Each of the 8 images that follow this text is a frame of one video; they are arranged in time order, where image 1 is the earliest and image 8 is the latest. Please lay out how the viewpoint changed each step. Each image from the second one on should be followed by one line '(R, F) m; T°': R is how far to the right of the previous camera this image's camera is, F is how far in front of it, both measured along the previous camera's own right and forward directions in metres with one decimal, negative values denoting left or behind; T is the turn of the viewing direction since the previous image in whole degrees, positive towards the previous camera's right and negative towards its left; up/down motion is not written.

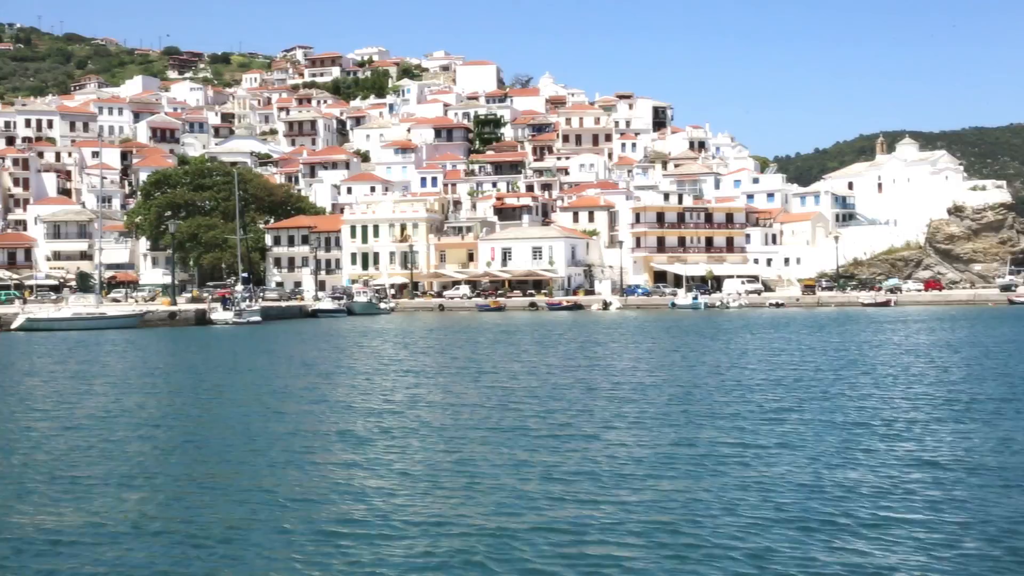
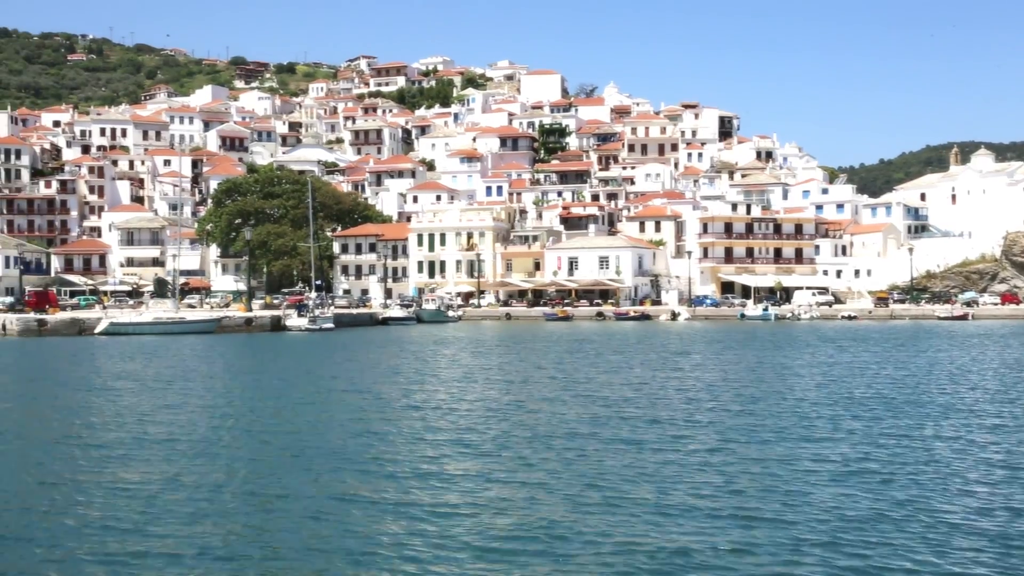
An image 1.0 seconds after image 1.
(-1.0, 0.0) m; -3°
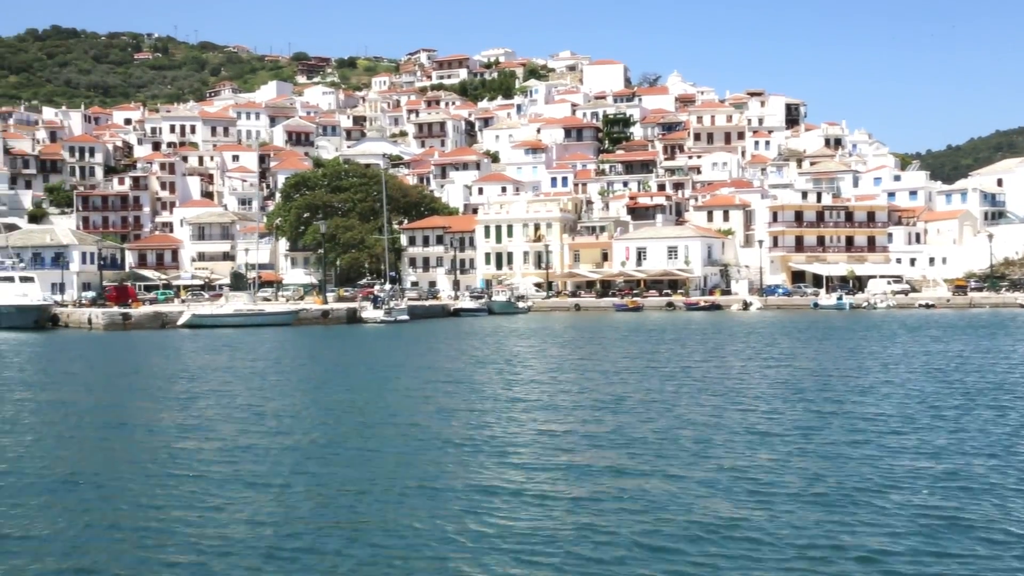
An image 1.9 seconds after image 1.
(-1.1, 0.0) m; -3°
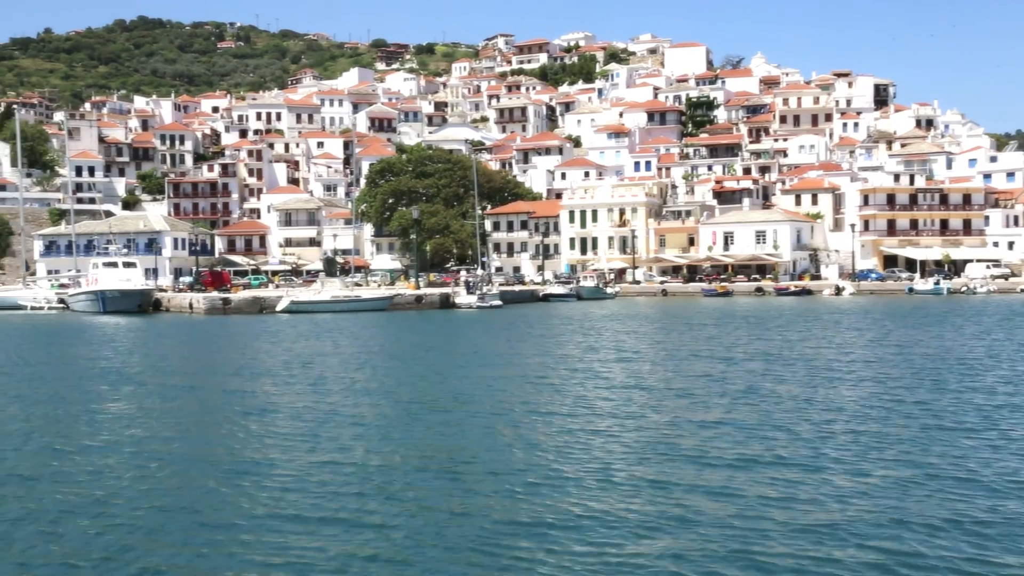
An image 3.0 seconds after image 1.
(-1.3, 0.0) m; -4°
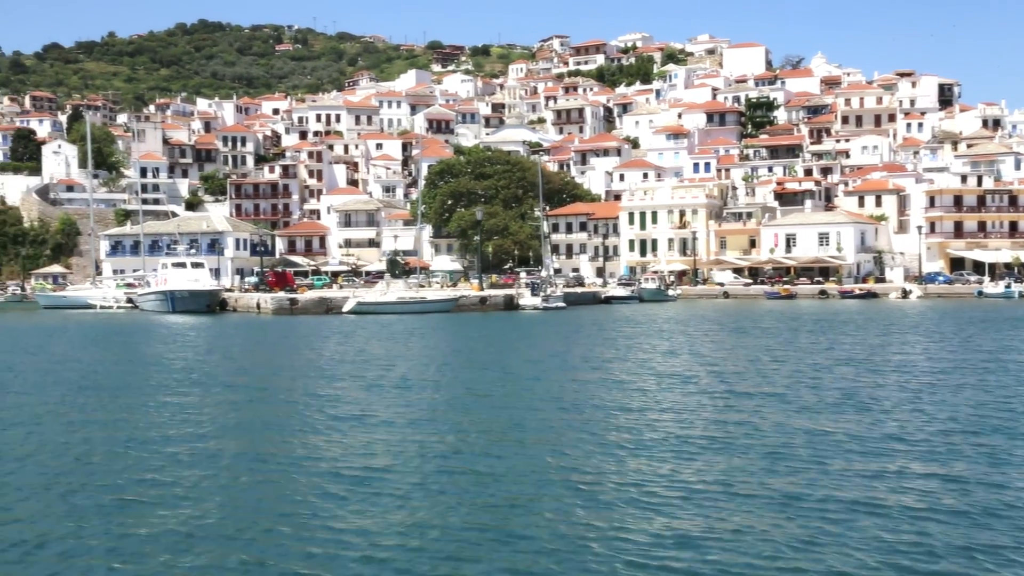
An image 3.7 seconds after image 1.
(-0.9, 0.0) m; -3°
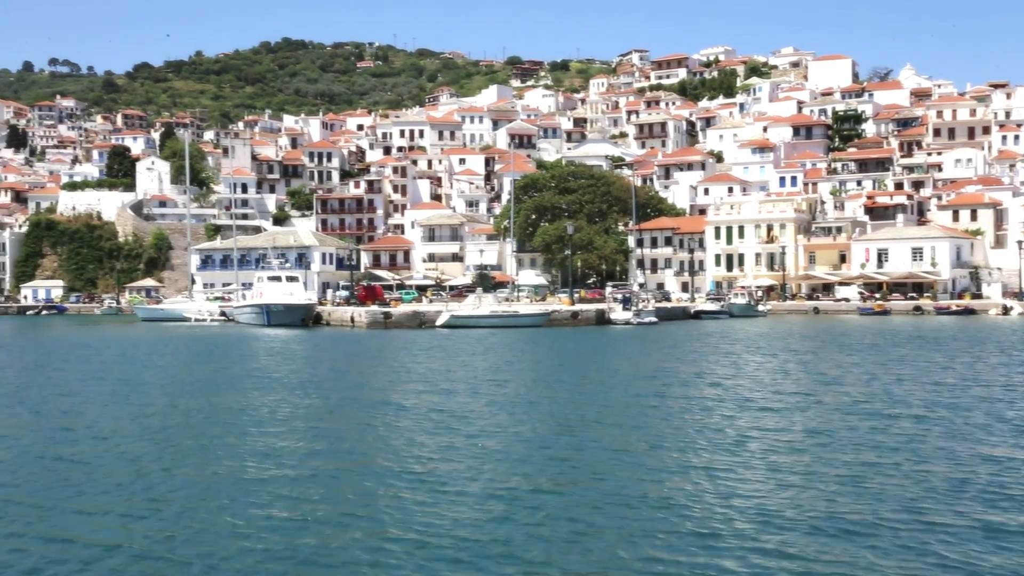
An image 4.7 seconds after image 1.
(-1.2, +0.1) m; -4°
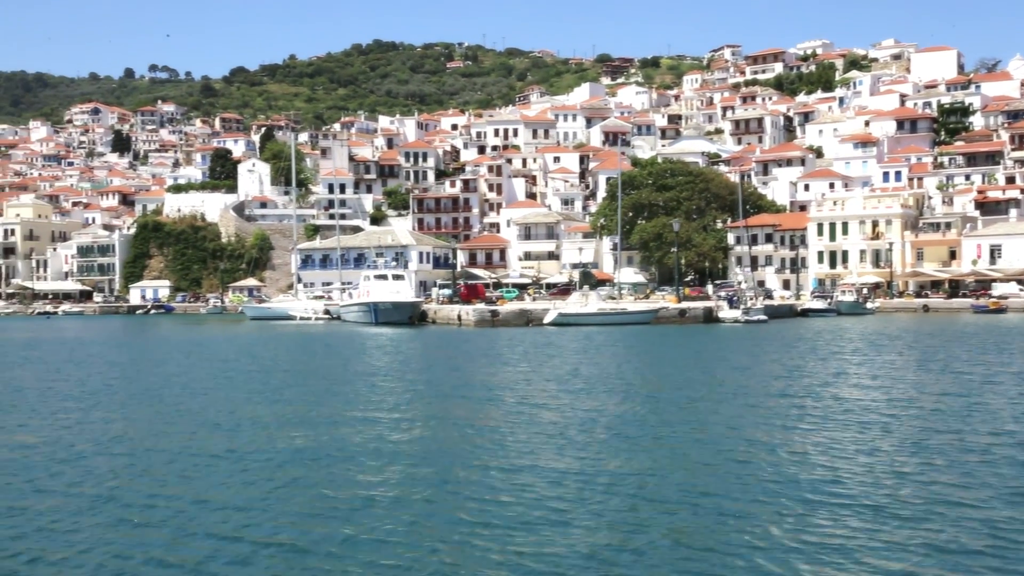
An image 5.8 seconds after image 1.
(-1.4, +0.3) m; -4°
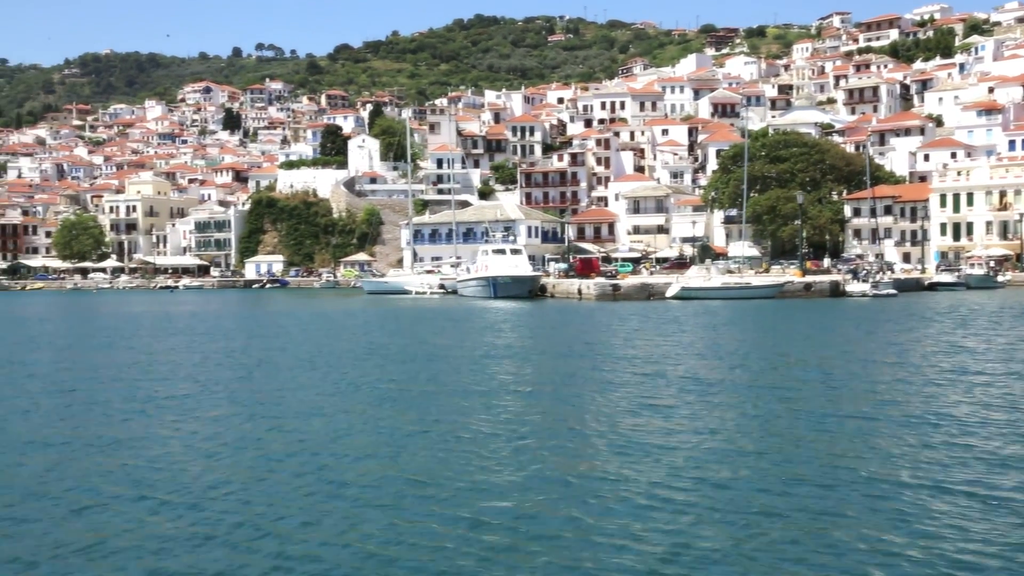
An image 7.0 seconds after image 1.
(-1.5, +0.4) m; -5°
